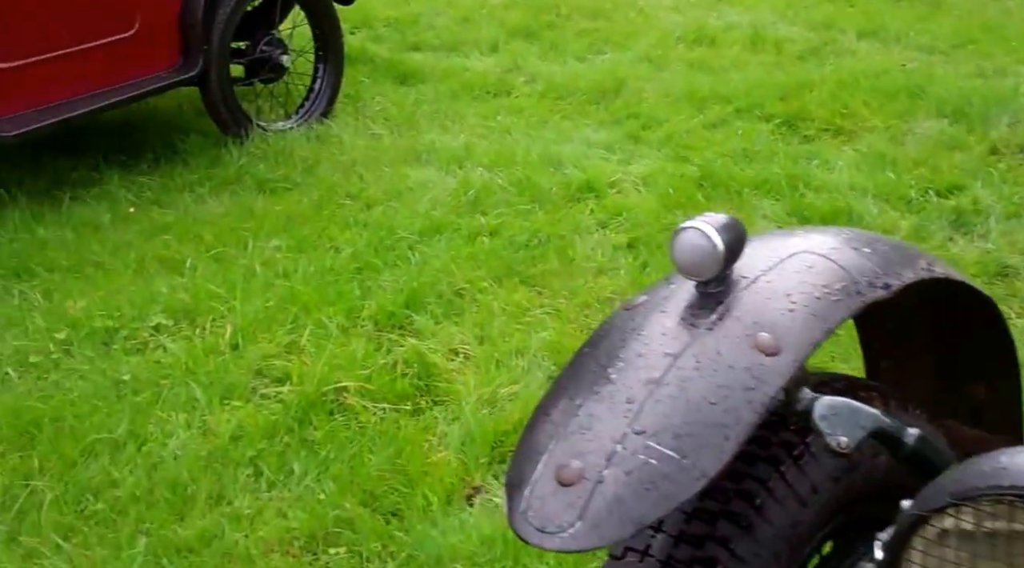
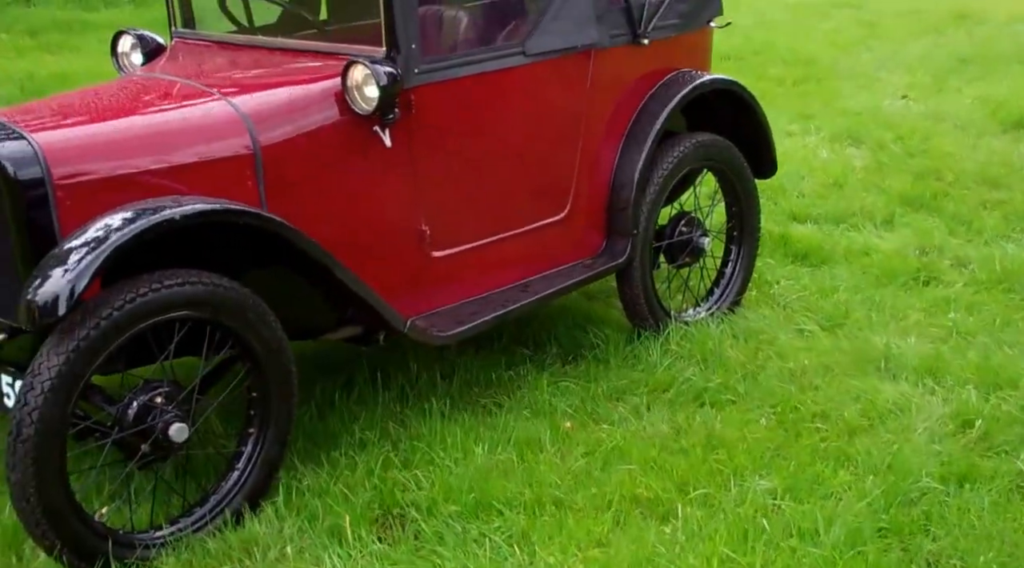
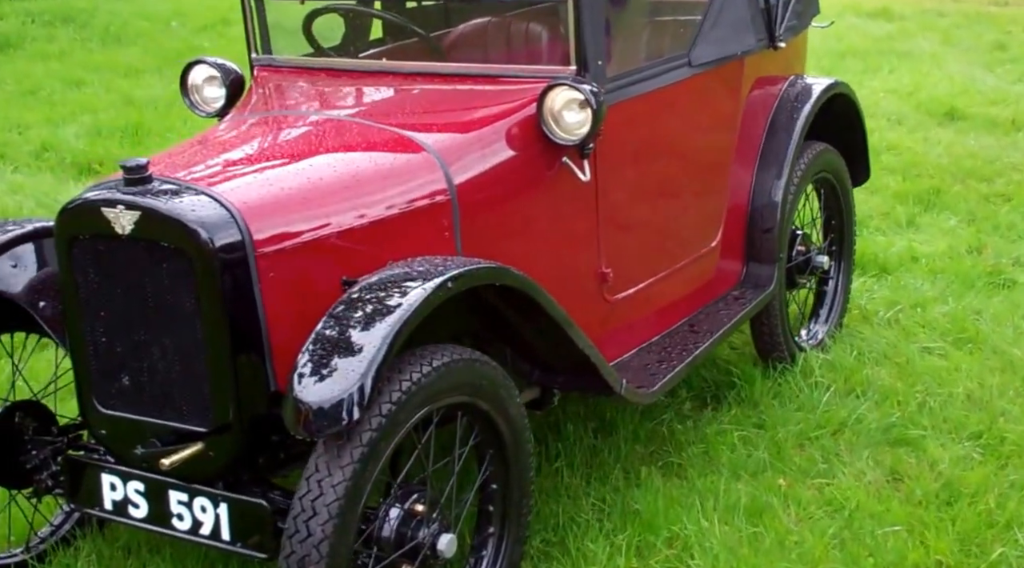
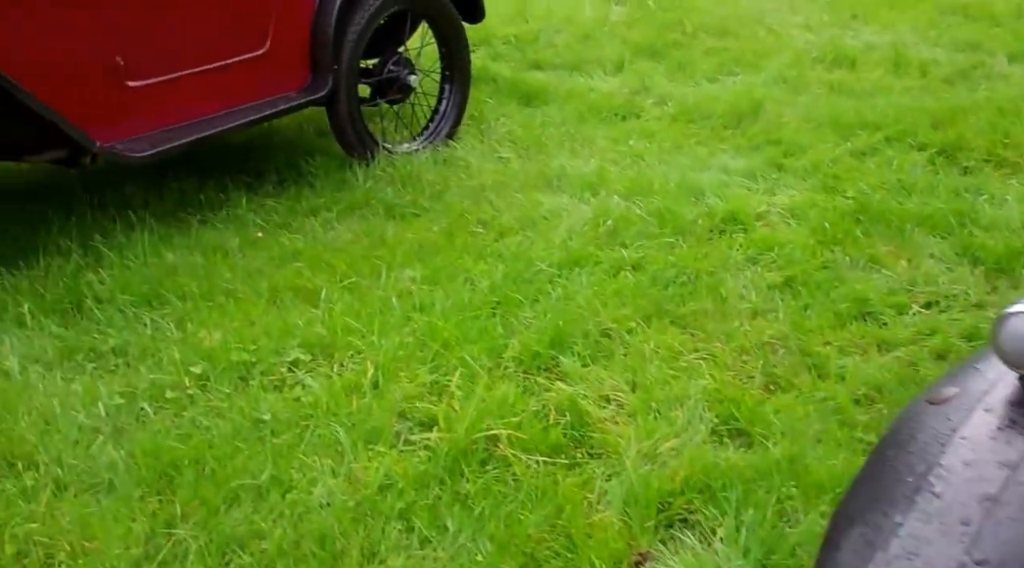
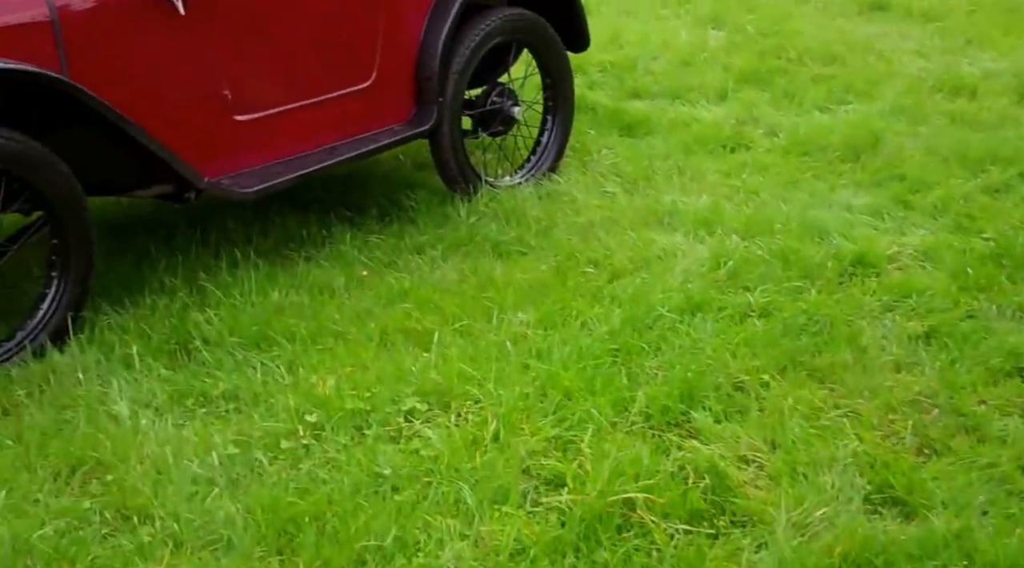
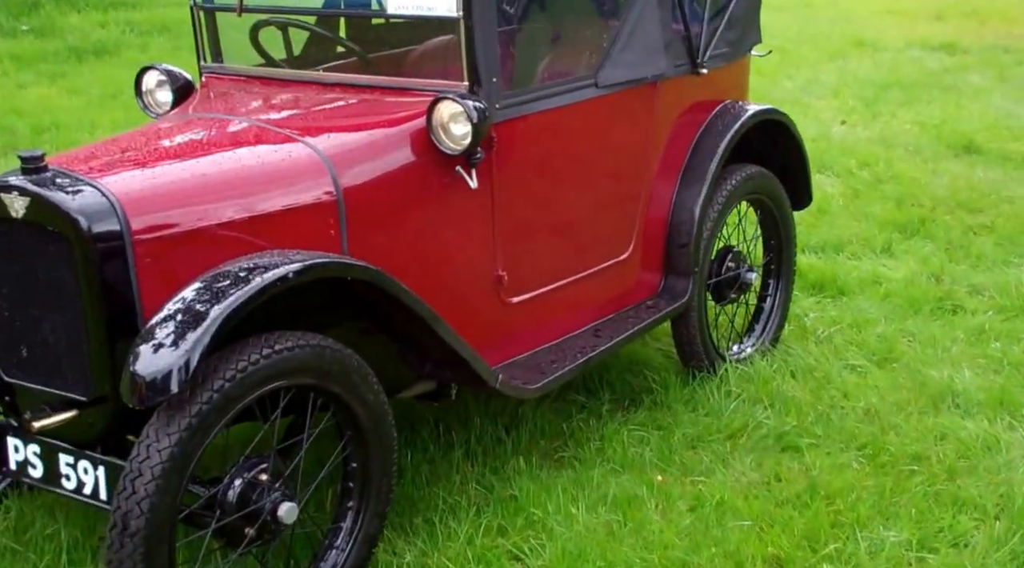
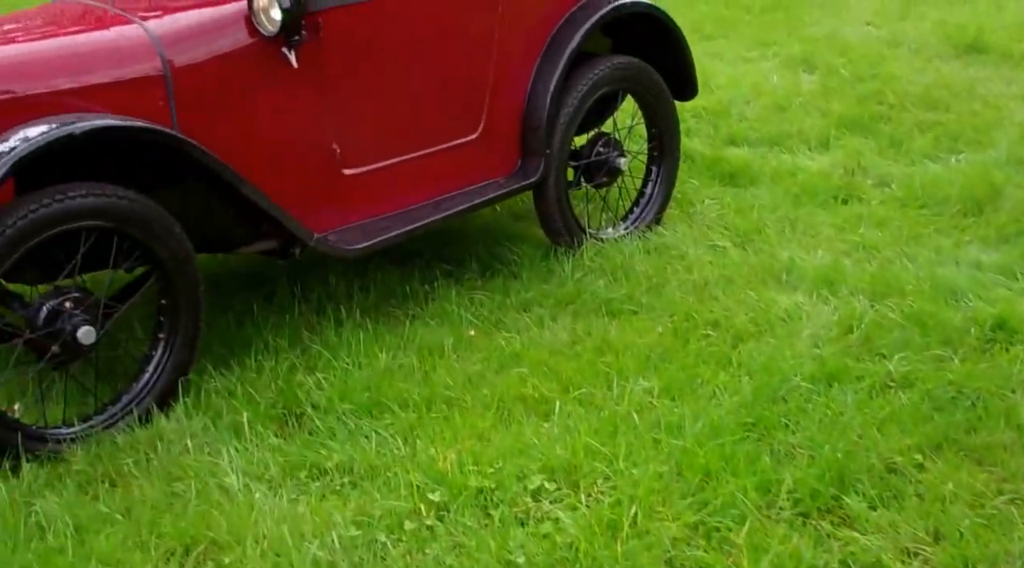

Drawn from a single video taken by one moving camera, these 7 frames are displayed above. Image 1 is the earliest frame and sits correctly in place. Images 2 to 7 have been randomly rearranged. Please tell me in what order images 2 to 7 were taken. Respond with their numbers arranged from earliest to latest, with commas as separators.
4, 5, 7, 2, 6, 3
